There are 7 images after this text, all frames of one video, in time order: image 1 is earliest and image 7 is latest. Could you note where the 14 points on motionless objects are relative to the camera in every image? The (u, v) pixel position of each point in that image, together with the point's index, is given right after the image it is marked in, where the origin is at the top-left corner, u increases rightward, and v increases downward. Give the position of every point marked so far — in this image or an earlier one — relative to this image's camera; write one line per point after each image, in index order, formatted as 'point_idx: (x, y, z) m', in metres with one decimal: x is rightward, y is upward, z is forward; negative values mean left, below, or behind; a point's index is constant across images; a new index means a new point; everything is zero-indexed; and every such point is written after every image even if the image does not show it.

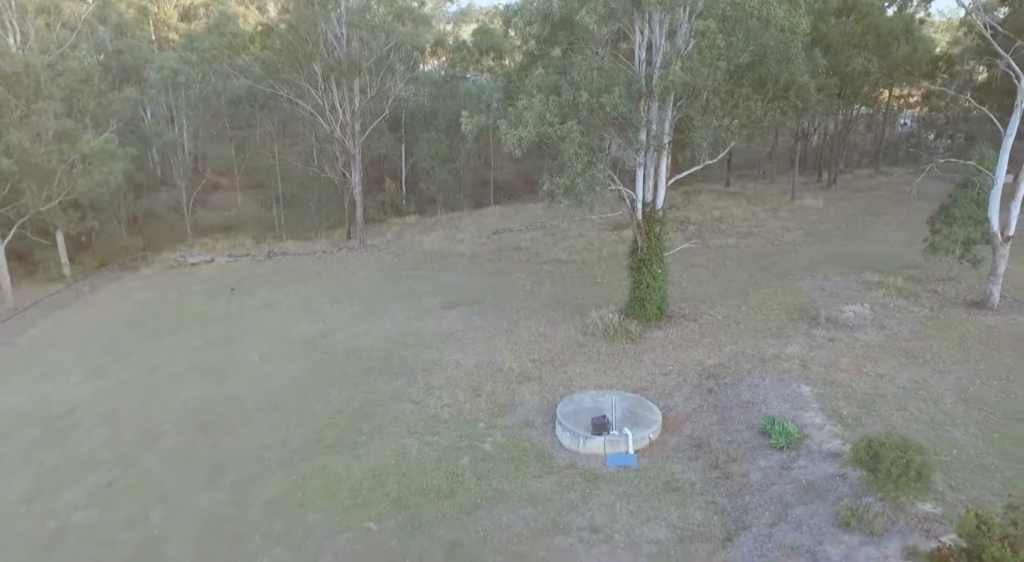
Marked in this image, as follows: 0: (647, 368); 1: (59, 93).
0: (+2.7, -1.7, +12.4) m
1: (-13.6, +5.6, +19.3) m
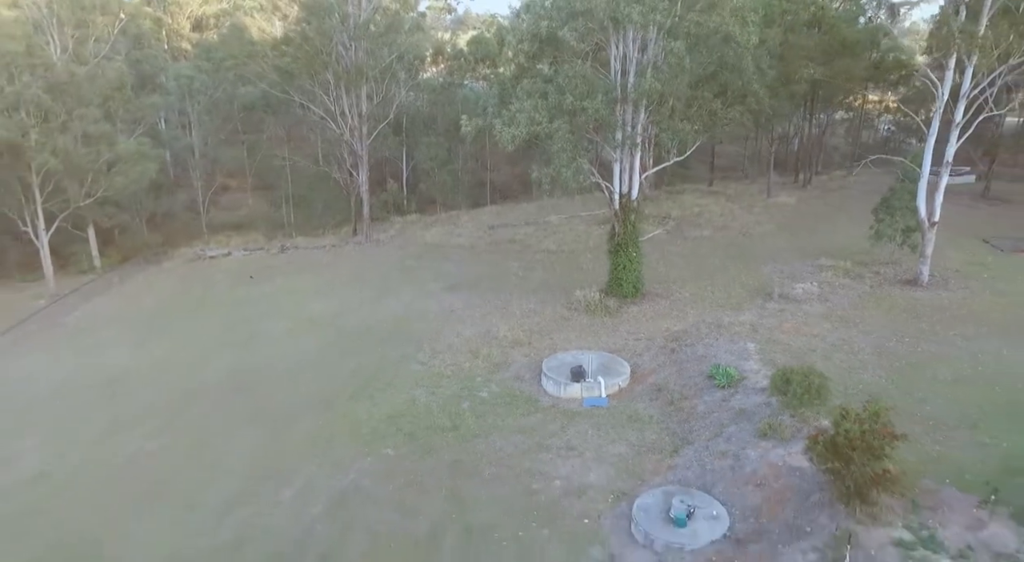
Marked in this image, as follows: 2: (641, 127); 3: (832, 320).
0: (+2.5, -1.2, +14.5) m
1: (-13.8, +6.0, +21.3) m
2: (+3.3, +4.0, +16.3) m
3: (+7.0, -0.8, +13.9) m
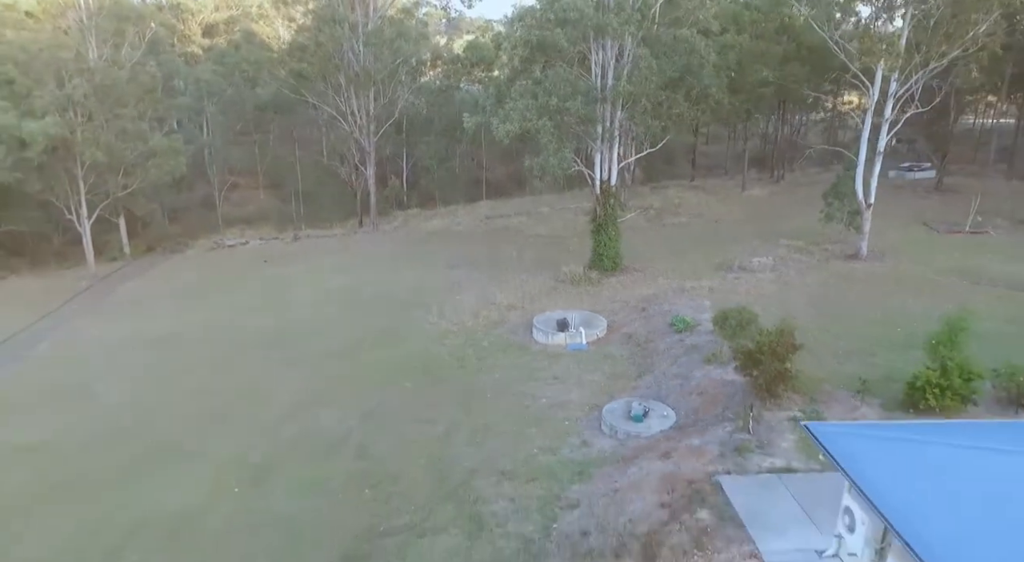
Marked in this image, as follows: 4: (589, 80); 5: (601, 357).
0: (+2.4, -0.4, +16.9) m
1: (-14.0, +6.7, +23.7) m
2: (+3.1, +4.7, +18.8) m
3: (+6.9, 0.0, +16.4) m
4: (+2.3, +5.9, +18.8) m
5: (+1.9, -1.6, +13.4) m
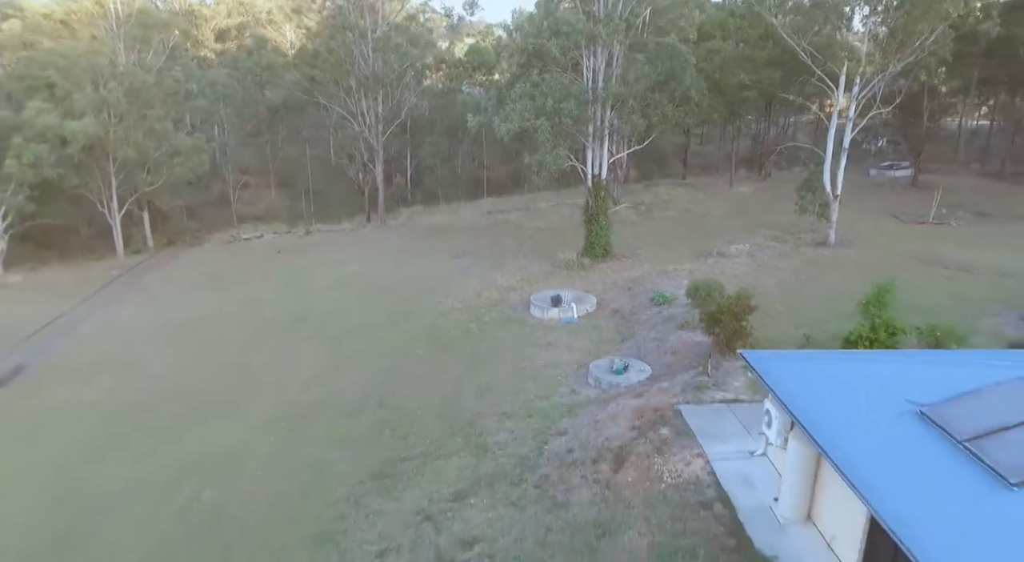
0: (+2.4, 0.0, +18.7) m
1: (-14.0, +7.1, +25.5) m
2: (+3.1, +5.2, +20.6) m
3: (+6.9, +0.4, +18.2) m
4: (+2.2, +6.4, +20.6) m
5: (+1.9, -1.1, +15.2) m
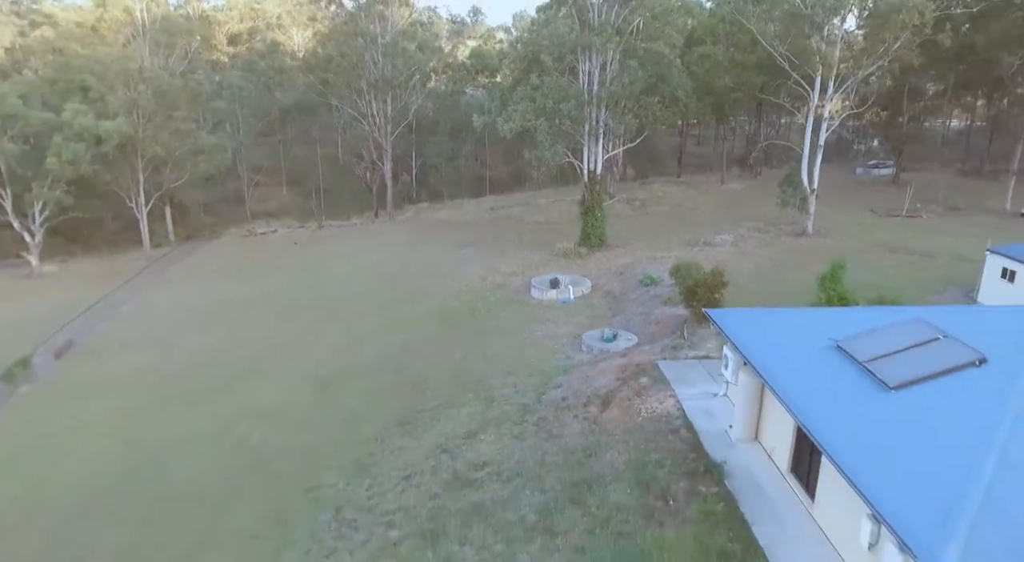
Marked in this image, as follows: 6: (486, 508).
0: (+2.4, +0.5, +20.4) m
1: (-14.0, +7.5, +27.2) m
2: (+3.2, +5.6, +22.3) m
3: (+6.9, +0.9, +19.8) m
4: (+2.3, +6.8, +22.3) m
5: (+1.9, -0.7, +16.8) m
6: (-0.3, -3.0, +8.5) m
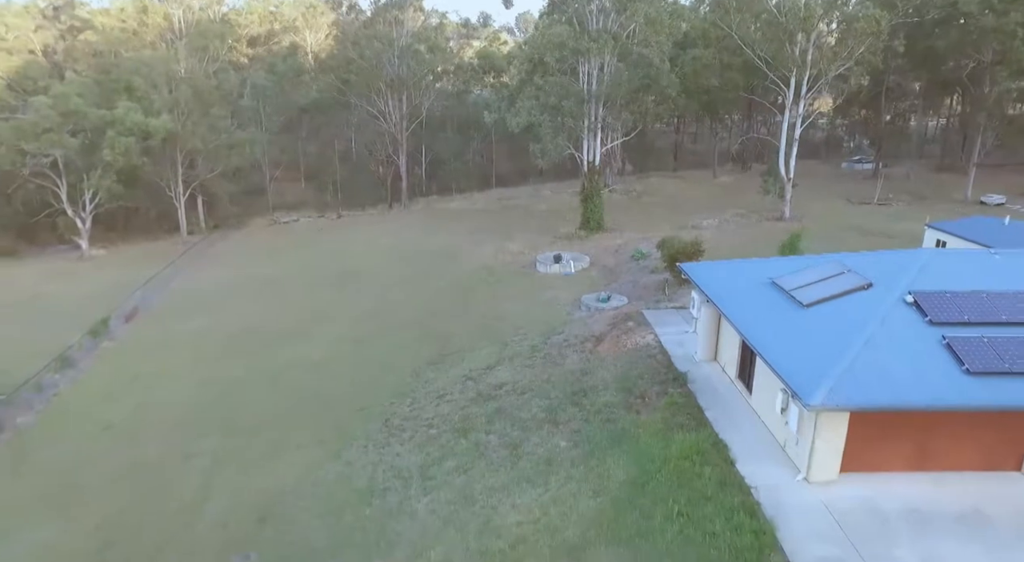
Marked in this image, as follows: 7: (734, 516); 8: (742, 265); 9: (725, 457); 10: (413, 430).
0: (+2.7, +1.2, +22.9) m
1: (-13.7, +8.3, +29.8) m
2: (+3.5, +6.4, +24.7) m
3: (+7.2, +1.6, +22.3) m
4: (+2.6, +7.6, +24.8) m
5: (+2.2, +0.1, +19.3) m
6: (-0.1, -2.2, +11.0) m
7: (+2.6, -2.7, +7.4) m
8: (+4.1, +0.3, +11.4) m
9: (+2.8, -2.3, +8.5) m
10: (-1.8, -2.6, +11.2) m
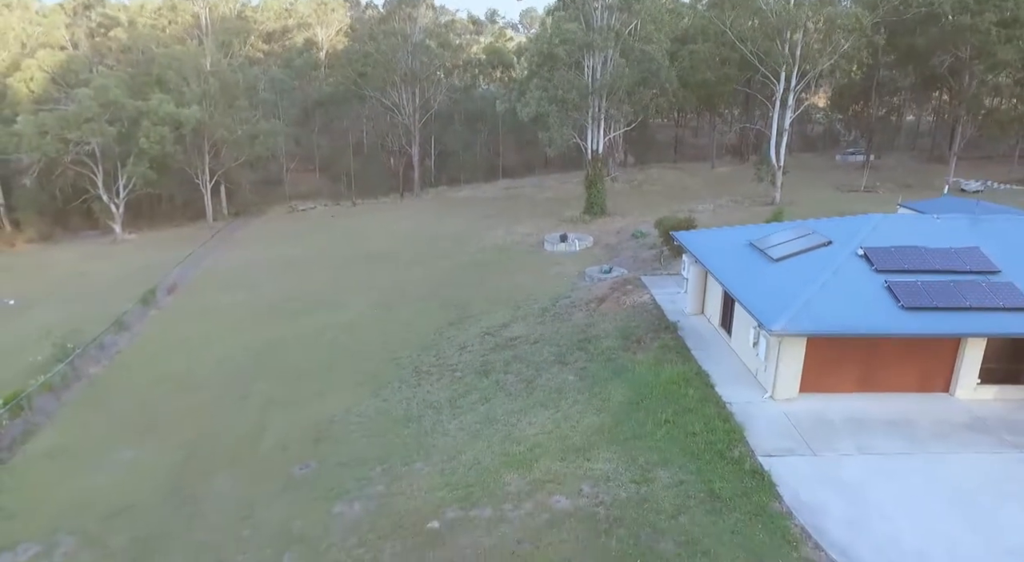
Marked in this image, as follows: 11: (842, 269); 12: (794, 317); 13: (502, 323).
0: (+3.1, +2.0, +24.6) m
1: (-13.3, +9.2, +31.5) m
2: (+3.8, +7.1, +26.4) m
3: (+7.5, +2.4, +24.0) m
4: (+3.0, +8.4, +26.4) m
5: (+2.5, +0.9, +21.0) m
6: (+0.2, -1.5, +12.8) m
7: (+2.8, -2.0, +9.1) m
8: (+4.4, +1.0, +13.1) m
9: (+3.1, -1.6, +10.2) m
10: (-1.5, -1.9, +13.0) m
11: (+5.3, +0.2, +10.1) m
12: (+4.1, -0.5, +9.2) m
13: (-0.2, -1.0, +15.0) m
